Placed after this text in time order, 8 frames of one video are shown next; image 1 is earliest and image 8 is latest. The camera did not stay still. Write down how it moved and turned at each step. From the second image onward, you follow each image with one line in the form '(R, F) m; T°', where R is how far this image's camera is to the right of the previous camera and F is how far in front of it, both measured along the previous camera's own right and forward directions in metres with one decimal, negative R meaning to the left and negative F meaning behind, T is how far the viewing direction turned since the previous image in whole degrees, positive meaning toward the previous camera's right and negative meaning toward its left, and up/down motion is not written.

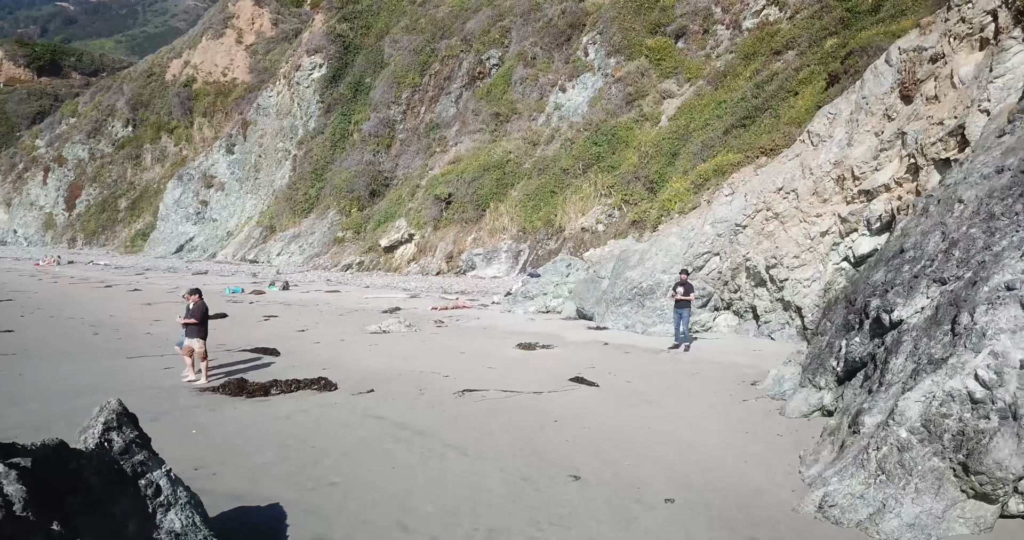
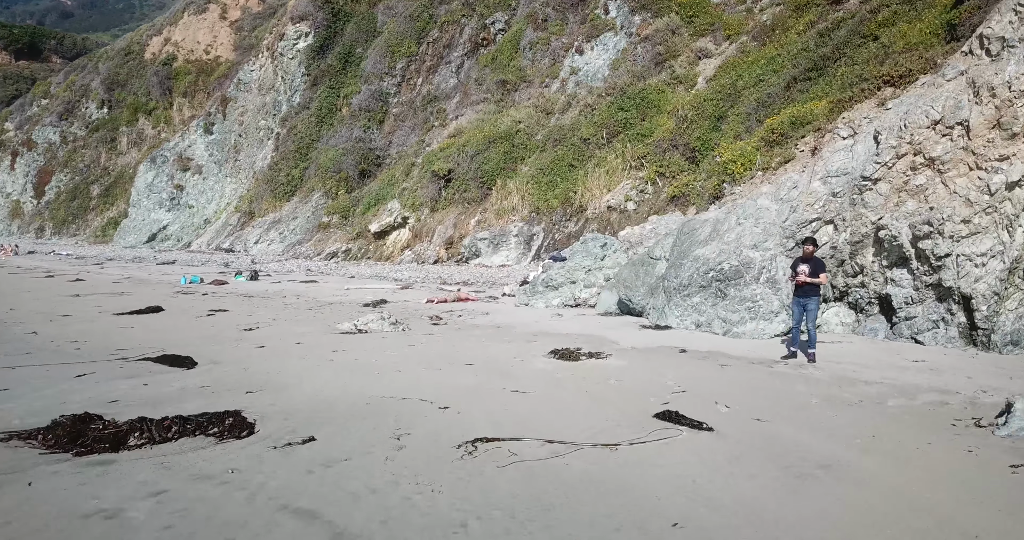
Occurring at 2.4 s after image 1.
(-0.3, +3.3) m; 0°
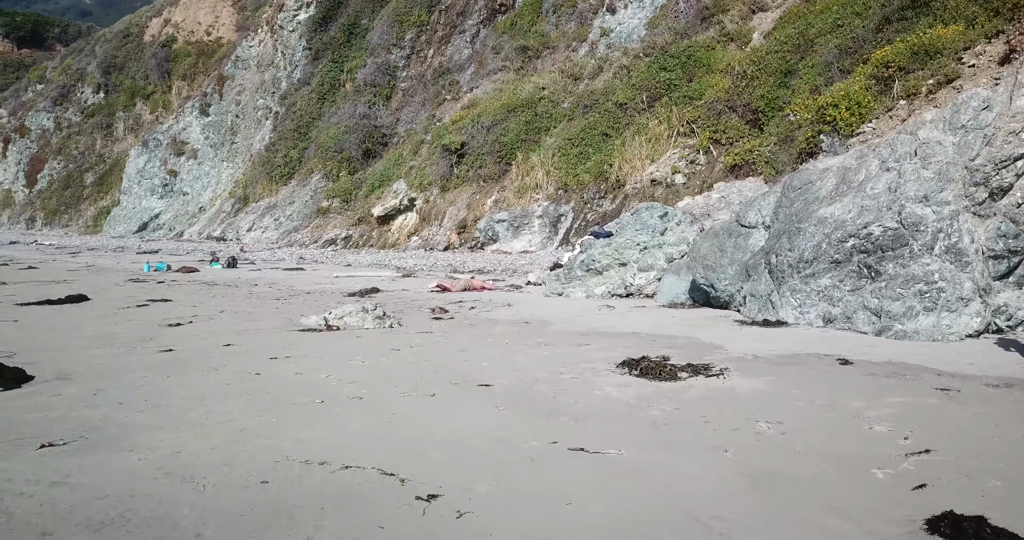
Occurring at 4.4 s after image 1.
(-0.1, +2.7) m; -1°
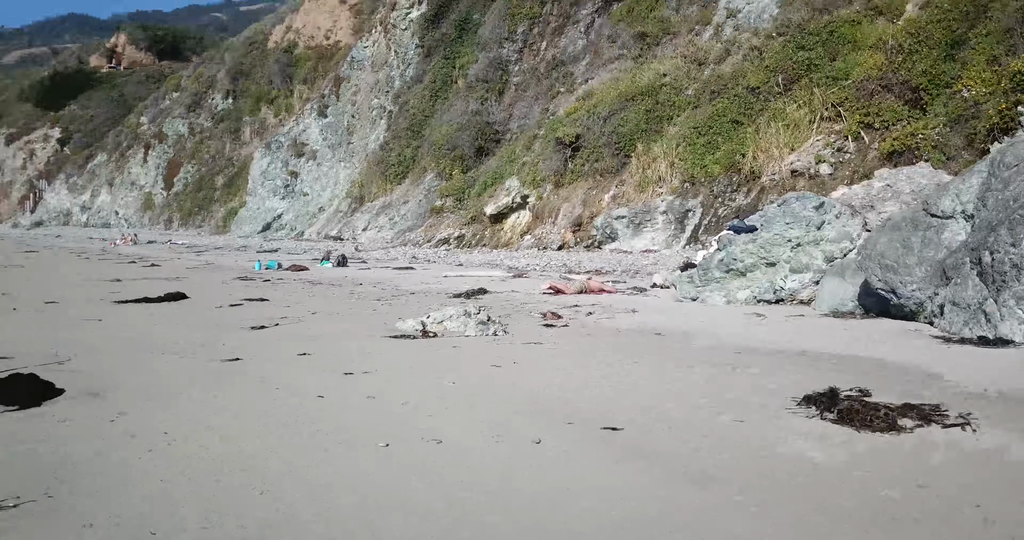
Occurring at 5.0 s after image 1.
(-0.1, +1.0) m; -9°
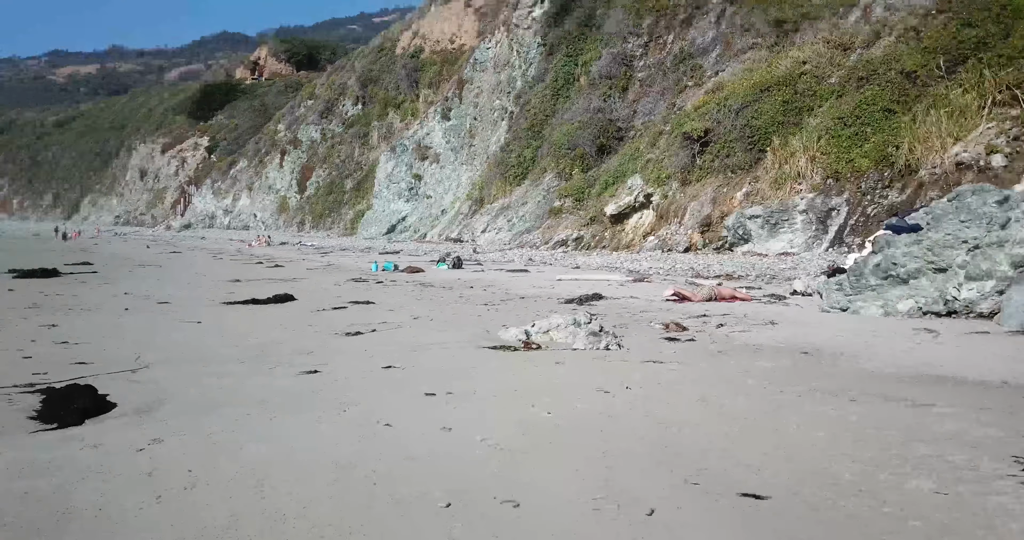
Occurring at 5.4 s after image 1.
(0.0, +0.6) m; -9°
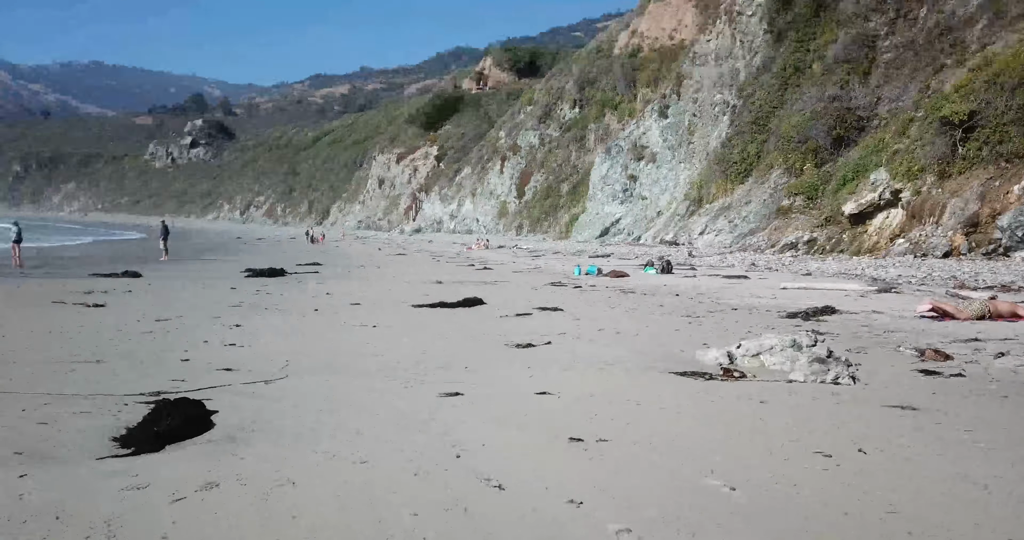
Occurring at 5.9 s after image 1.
(+0.1, +0.8) m; -16°
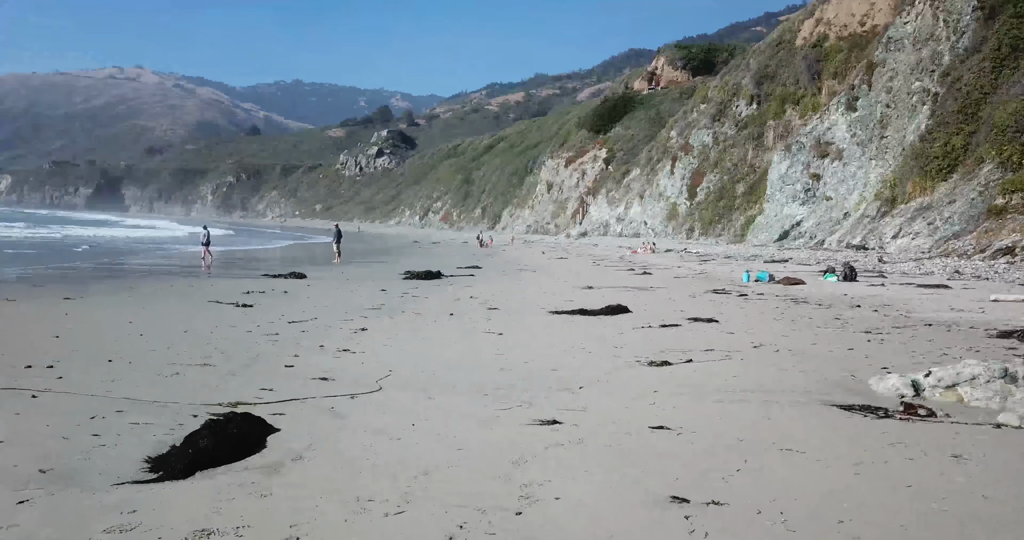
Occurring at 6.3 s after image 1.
(+0.2, +0.5) m; -13°
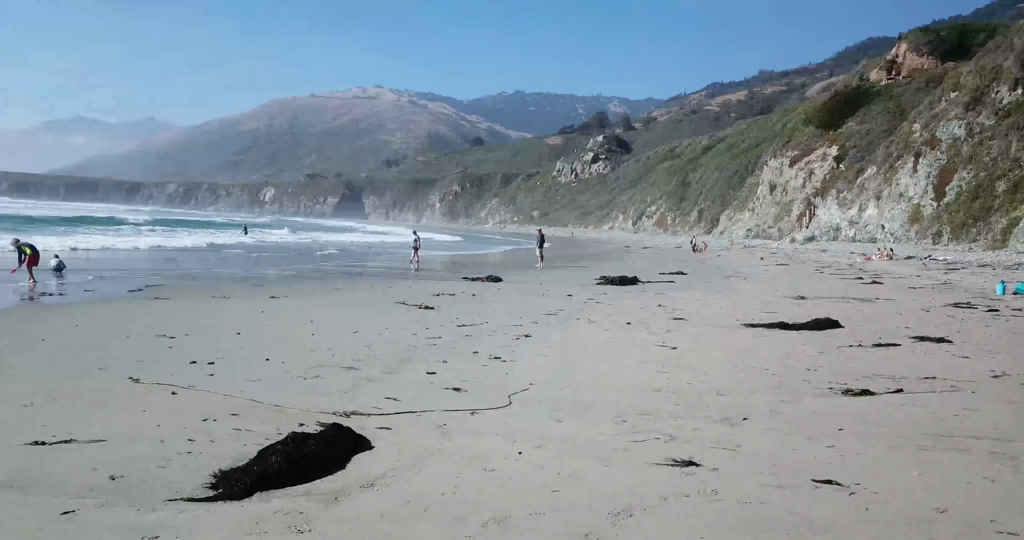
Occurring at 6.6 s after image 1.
(+0.3, +0.4) m; -16°
